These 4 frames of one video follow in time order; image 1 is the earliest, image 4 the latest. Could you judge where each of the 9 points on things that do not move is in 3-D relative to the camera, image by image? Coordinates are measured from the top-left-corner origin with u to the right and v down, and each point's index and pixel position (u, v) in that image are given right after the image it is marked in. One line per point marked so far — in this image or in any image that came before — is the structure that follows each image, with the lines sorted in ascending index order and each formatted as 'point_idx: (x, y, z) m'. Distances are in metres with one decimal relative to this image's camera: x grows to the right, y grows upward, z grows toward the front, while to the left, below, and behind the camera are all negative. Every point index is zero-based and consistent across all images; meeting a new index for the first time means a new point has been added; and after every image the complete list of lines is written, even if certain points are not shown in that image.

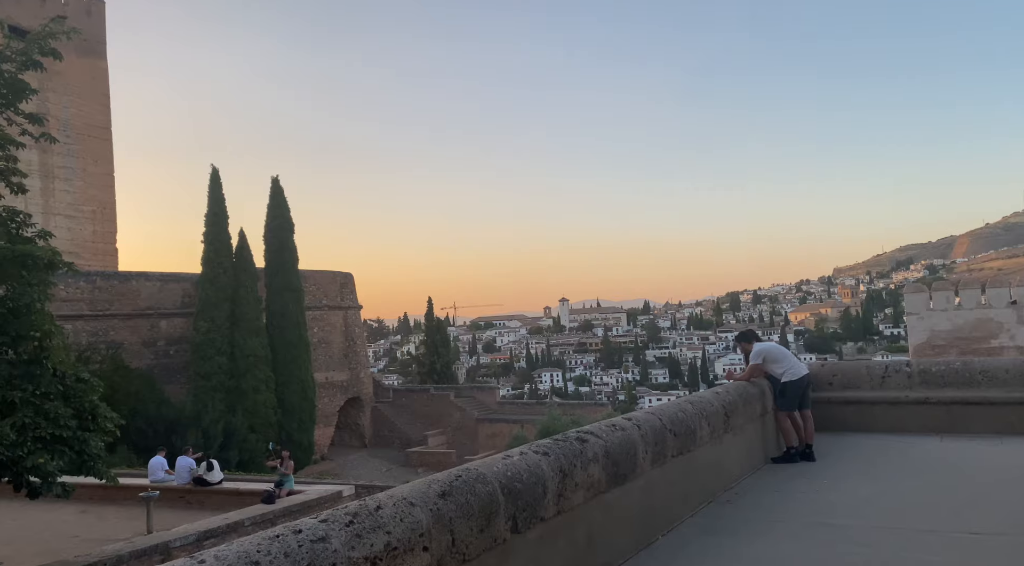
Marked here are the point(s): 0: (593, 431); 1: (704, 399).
0: (+0.3, -0.6, +3.2) m
1: (+1.0, -0.6, +4.4) m
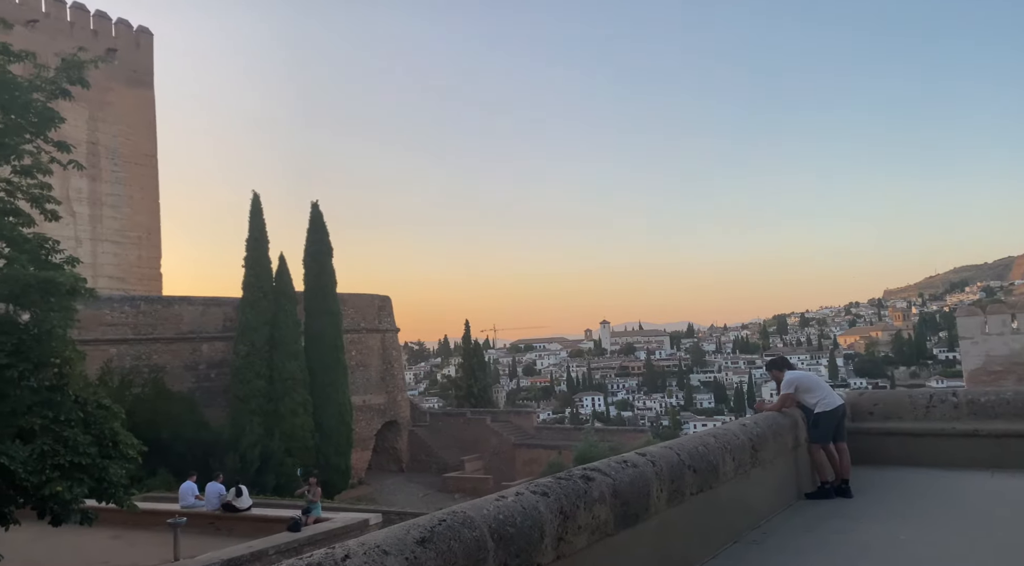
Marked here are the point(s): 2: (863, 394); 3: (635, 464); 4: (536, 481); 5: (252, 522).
0: (+0.3, -0.7, +3.0) m
1: (+1.1, -0.7, +4.1) m
2: (+2.6, -0.8, +6.2) m
3: (+0.5, -0.7, +3.2) m
4: (+0.1, -0.6, +2.6) m
5: (-3.2, -3.0, +10.4) m
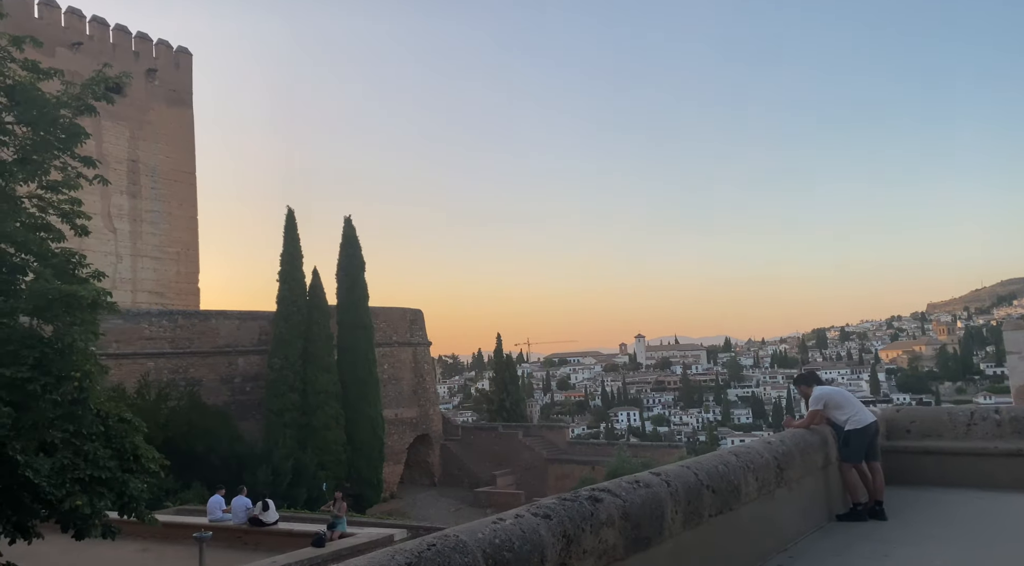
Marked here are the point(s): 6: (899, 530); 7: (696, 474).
0: (+0.3, -0.7, +2.9) m
1: (+1.1, -0.8, +4.0) m
2: (+2.7, -0.9, +5.9) m
3: (+0.5, -0.7, +3.0) m
4: (+0.1, -0.7, +2.5) m
5: (-2.9, -3.1, +10.4) m
6: (+2.0, -1.3, +4.4) m
7: (+0.7, -0.8, +3.4) m
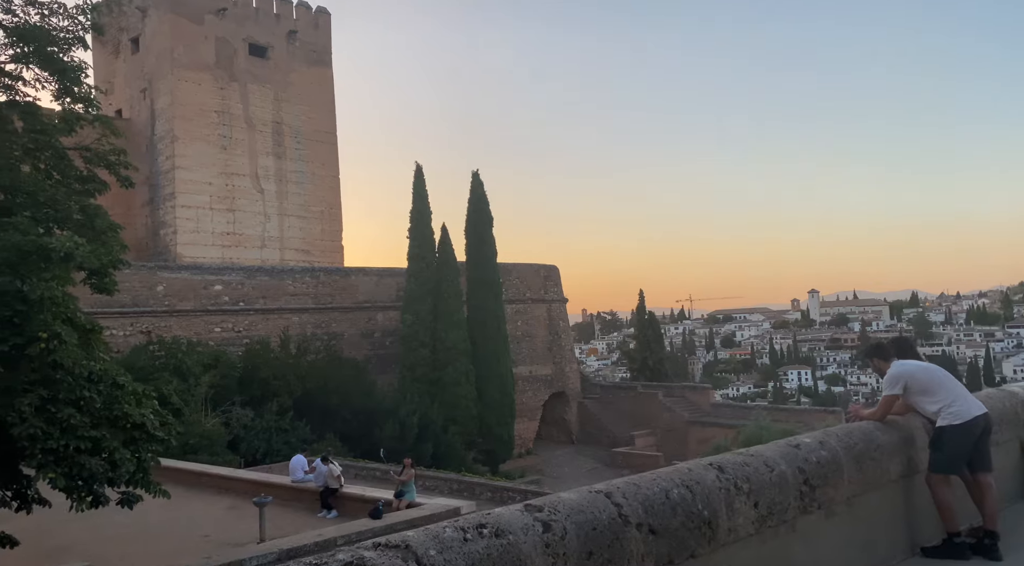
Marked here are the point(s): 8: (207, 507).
0: (-0.2, -0.5, +1.7) m
1: (+0.8, -0.6, +2.7) m
2: (+2.7, -0.6, +4.3) m
3: (0.0, -0.6, +1.9) m
4: (-0.5, -0.5, +1.4) m
5: (-1.9, -2.6, +9.8) m
6: (+1.8, -1.0, +2.9) m
7: (+0.3, -0.6, +2.1) m
8: (-4.1, -2.9, +10.8) m
